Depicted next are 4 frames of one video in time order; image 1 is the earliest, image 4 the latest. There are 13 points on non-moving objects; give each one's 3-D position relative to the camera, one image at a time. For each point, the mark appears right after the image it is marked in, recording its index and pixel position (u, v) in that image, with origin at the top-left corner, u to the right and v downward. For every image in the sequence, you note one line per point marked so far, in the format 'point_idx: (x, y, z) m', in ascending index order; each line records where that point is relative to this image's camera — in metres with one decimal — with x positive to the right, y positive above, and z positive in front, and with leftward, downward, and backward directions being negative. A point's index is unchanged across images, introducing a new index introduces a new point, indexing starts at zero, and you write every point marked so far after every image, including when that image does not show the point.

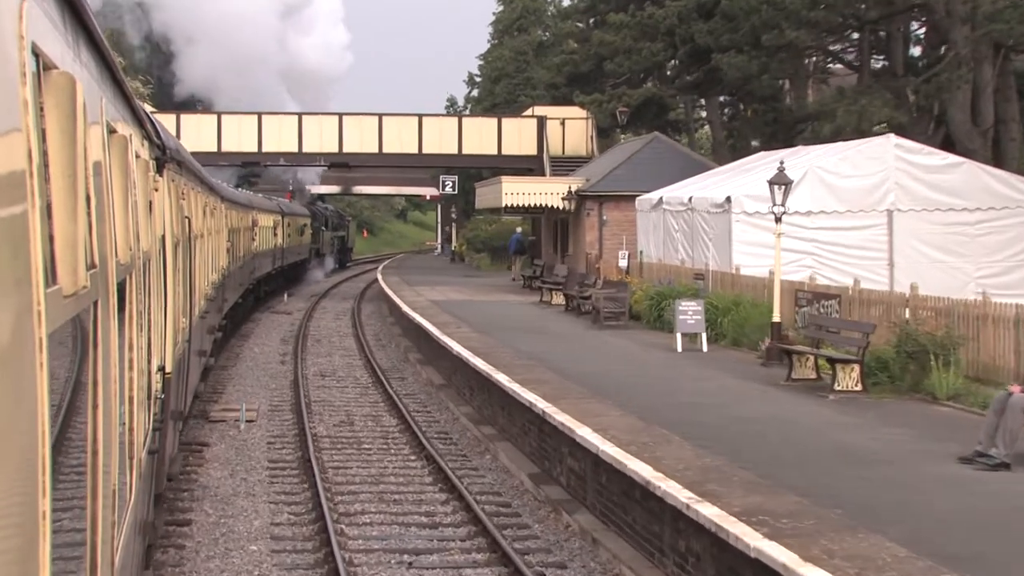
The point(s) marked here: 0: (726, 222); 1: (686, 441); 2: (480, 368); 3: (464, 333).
0: (+2.8, +0.9, +18.1) m
1: (+1.1, -1.0, +8.5) m
2: (-0.4, -0.8, +14.3) m
3: (-0.6, -0.5, +18.0) m
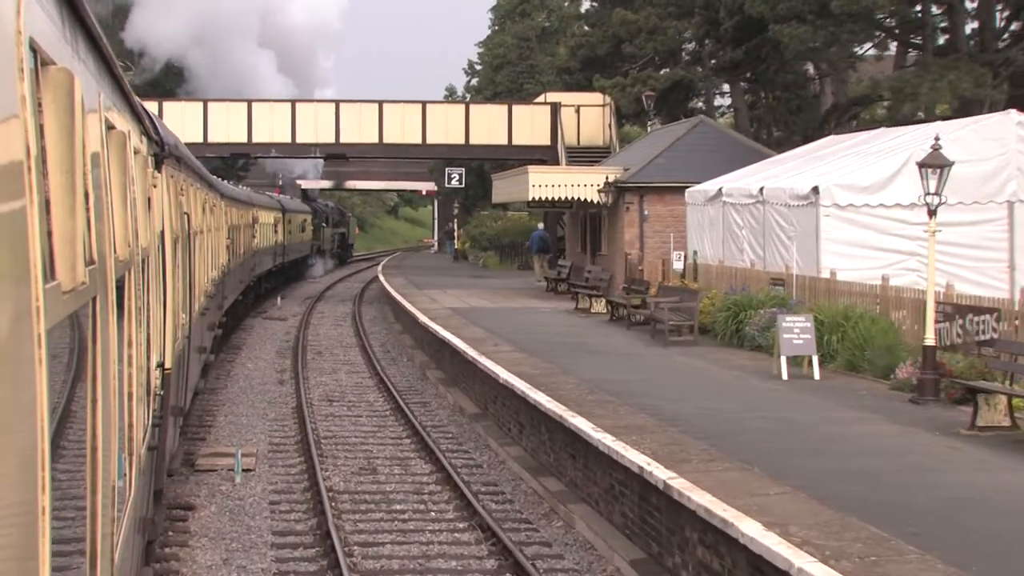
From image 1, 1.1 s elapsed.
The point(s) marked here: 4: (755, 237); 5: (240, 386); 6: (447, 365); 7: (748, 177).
0: (+3.3, +0.8, +15.1) m
1: (+1.7, -1.1, +5.6) m
2: (+0.2, -0.9, +11.3) m
3: (-0.1, -0.6, +15.0) m
4: (+3.0, +0.6, +17.1) m
5: (-3.5, -1.3, +17.7) m
6: (-0.8, -0.9, +17.5) m
7: (+3.1, +1.5, +18.3) m
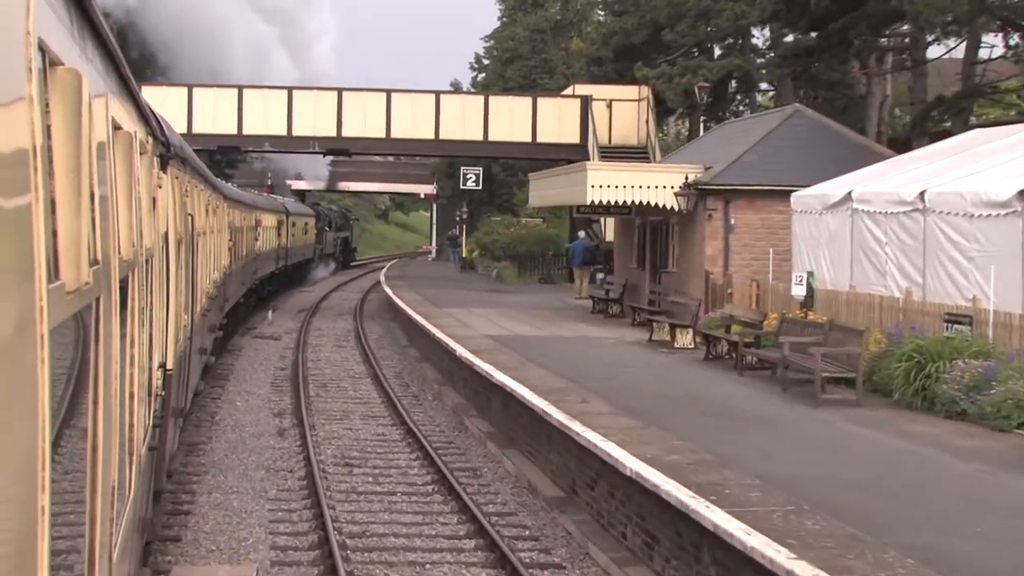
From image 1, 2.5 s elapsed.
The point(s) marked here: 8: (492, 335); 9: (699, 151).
0: (+4.1, +0.4, +11.1) m
1: (+2.5, -1.3, +1.5) m
2: (+0.9, -1.2, +7.2) m
3: (+0.6, -0.9, +10.9) m
4: (+3.7, +0.3, +13.0) m
5: (-2.8, -1.5, +13.6) m
6: (-0.1, -1.2, +13.4) m
7: (+3.9, +1.1, +14.3) m
8: (-0.3, -0.6, +17.4) m
9: (+2.7, +2.0, +19.6) m
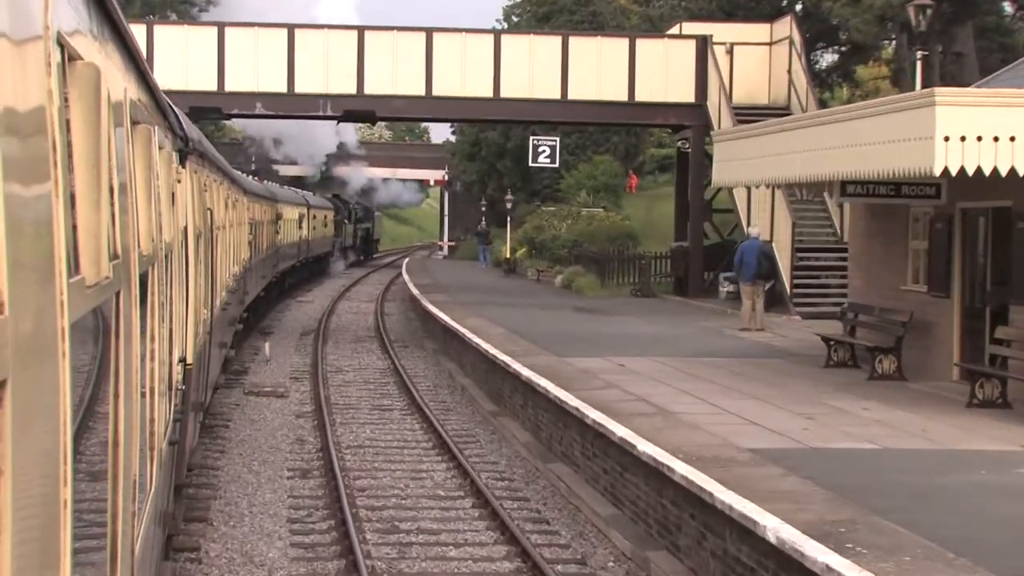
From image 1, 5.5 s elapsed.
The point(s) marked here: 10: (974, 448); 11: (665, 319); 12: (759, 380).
0: (+5.9, +0.1, +2.1) m
1: (+4.5, -1.8, -7.5) m
2: (+2.8, -1.6, -1.8) m
3: (+2.4, -1.3, +1.9) m
4: (+5.5, -0.1, +4.0) m
5: (-1.0, -1.9, +4.5) m
6: (+1.7, -1.6, +4.4) m
7: (+5.6, +0.8, +5.3) m
8: (+1.5, -1.0, +8.3) m
9: (+4.4, +1.6, +10.5) m
10: (+2.8, -1.0, +8.2) m
11: (+2.1, -0.4, +19.1) m
12: (+2.1, -0.8, +11.7) m
